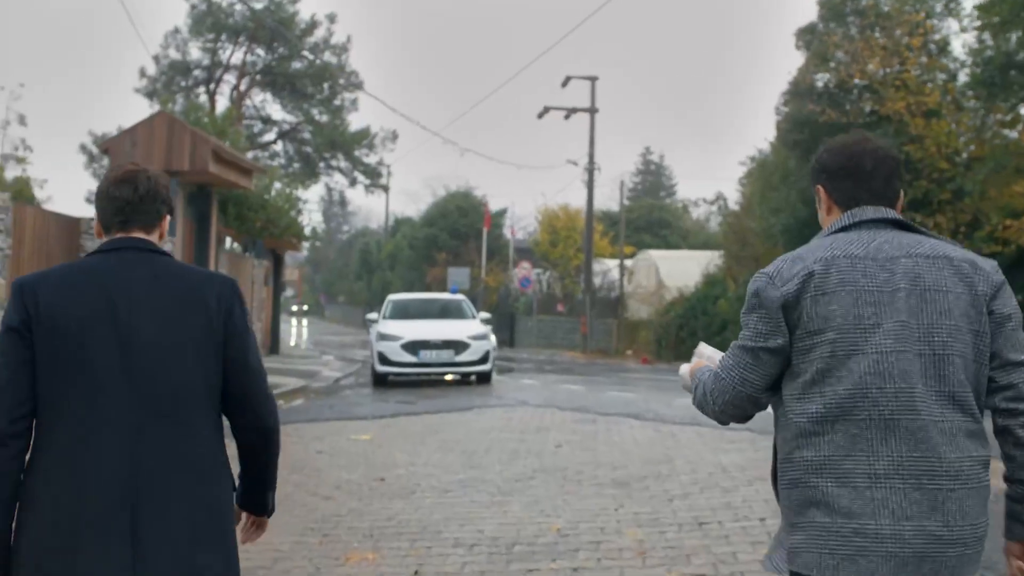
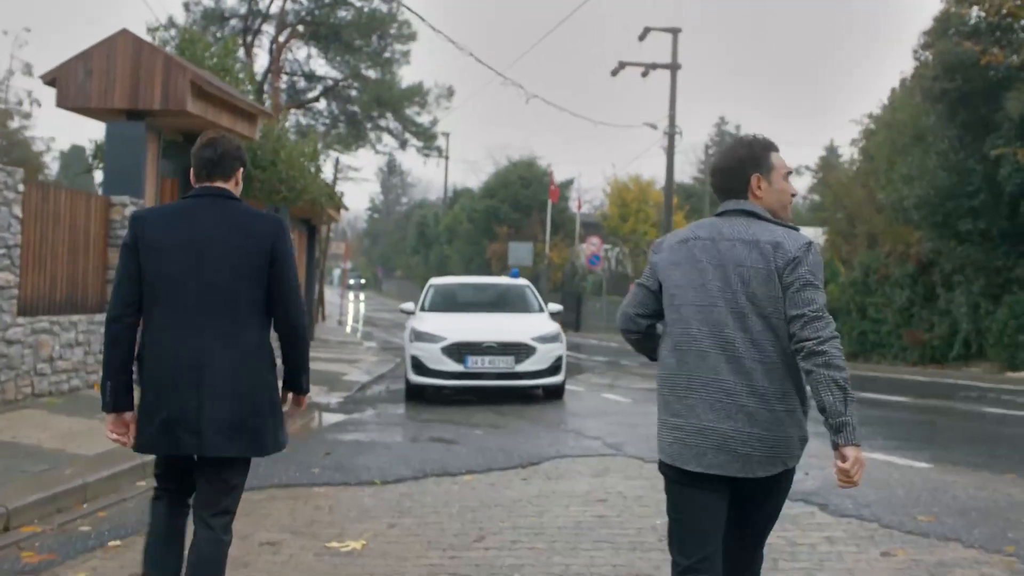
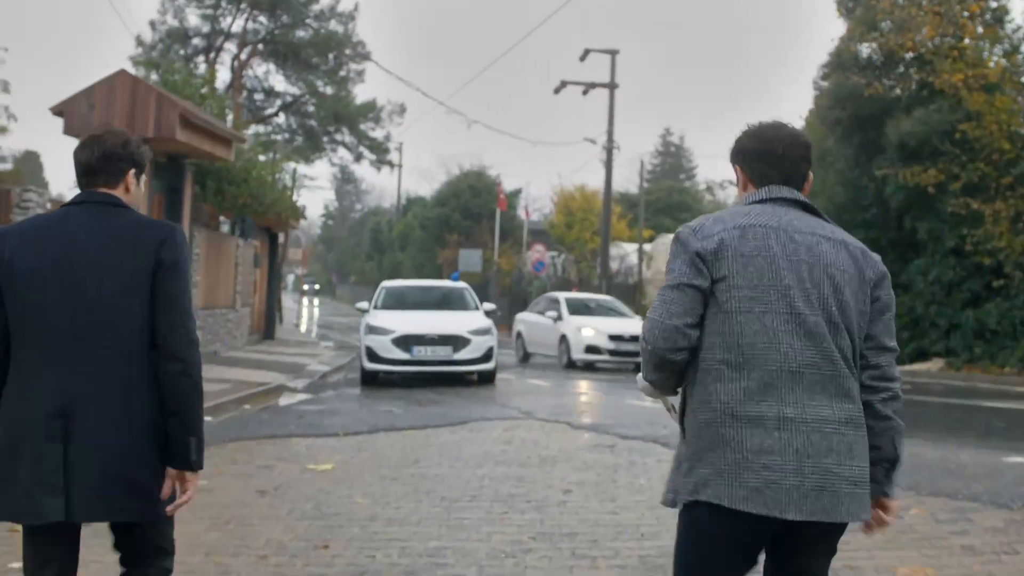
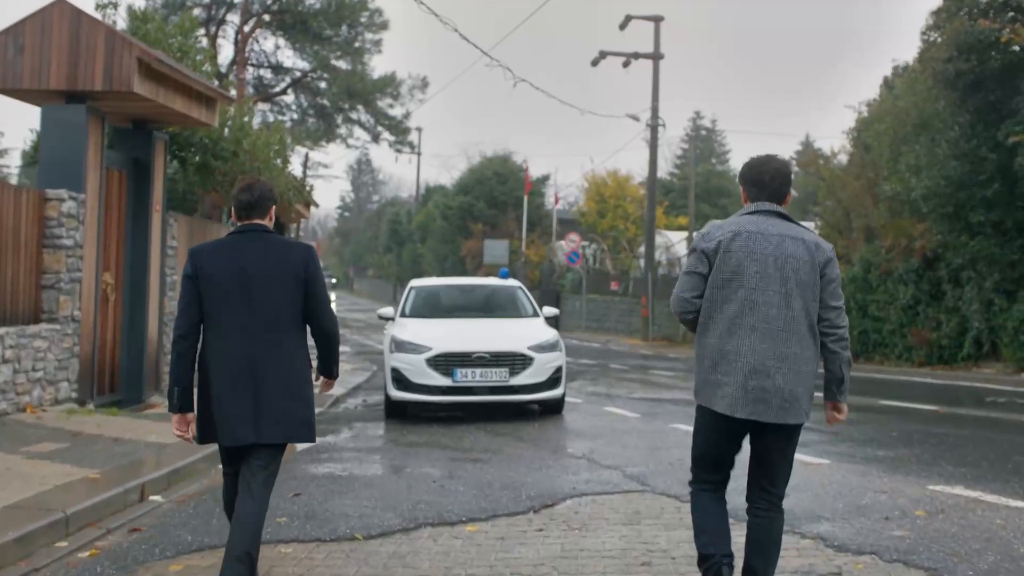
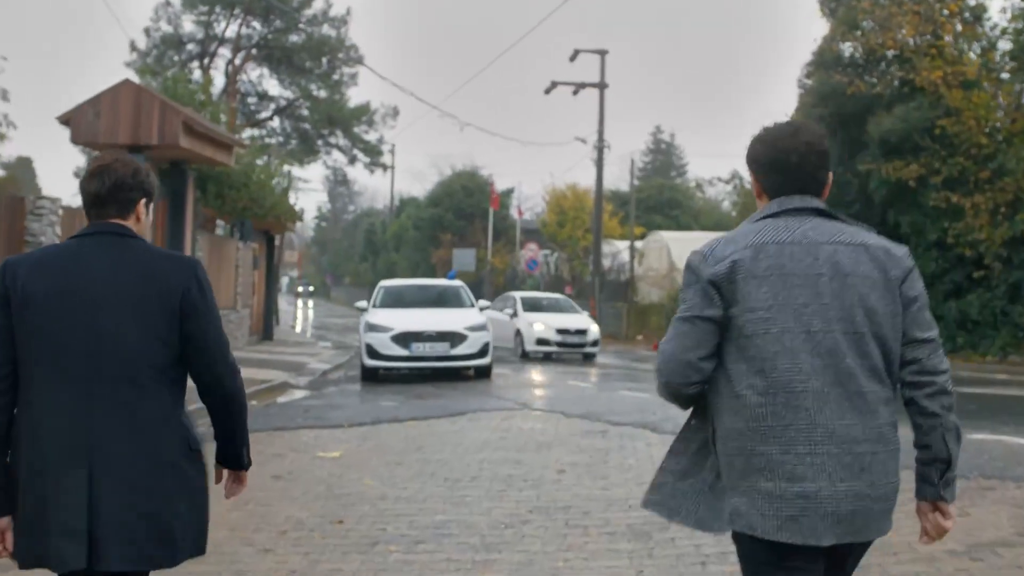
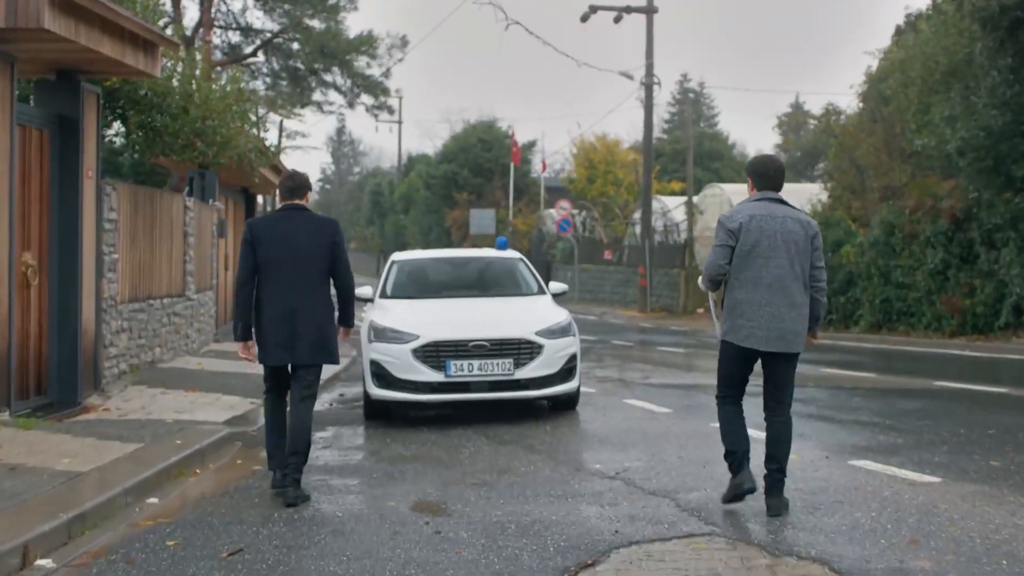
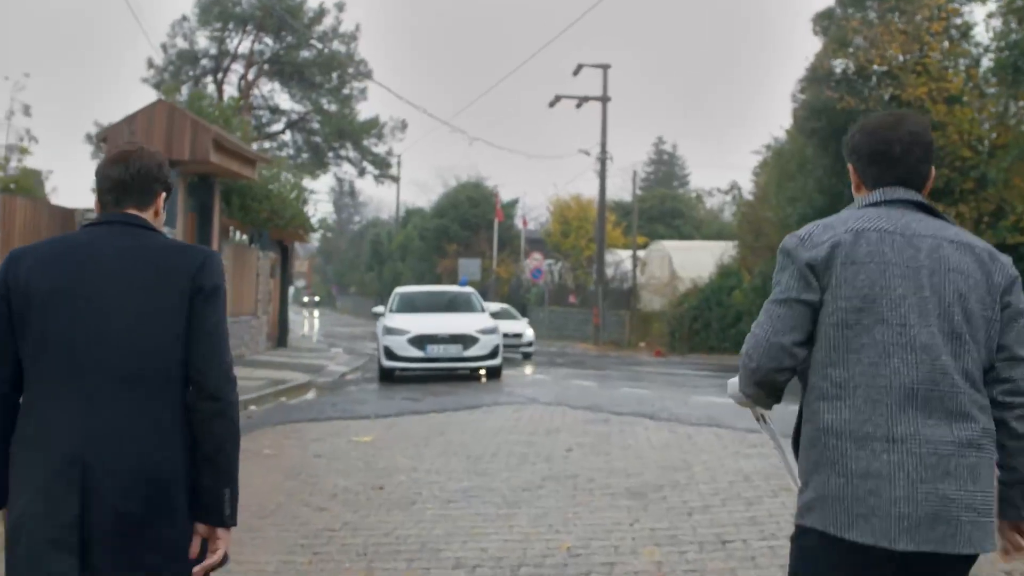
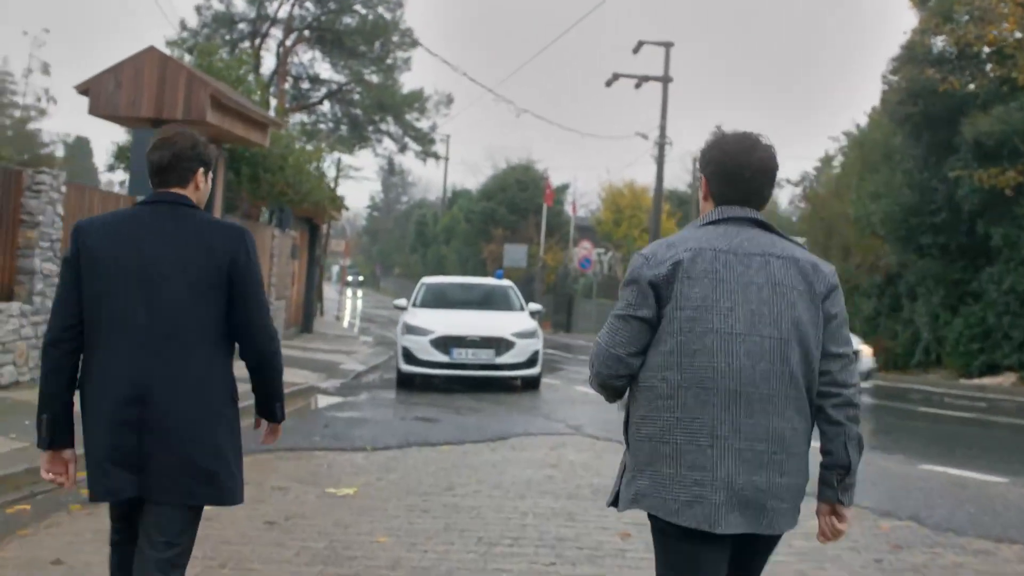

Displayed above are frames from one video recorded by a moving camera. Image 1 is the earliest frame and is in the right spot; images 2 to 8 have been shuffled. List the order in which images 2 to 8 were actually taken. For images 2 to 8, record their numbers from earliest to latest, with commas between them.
7, 5, 3, 8, 2, 4, 6
